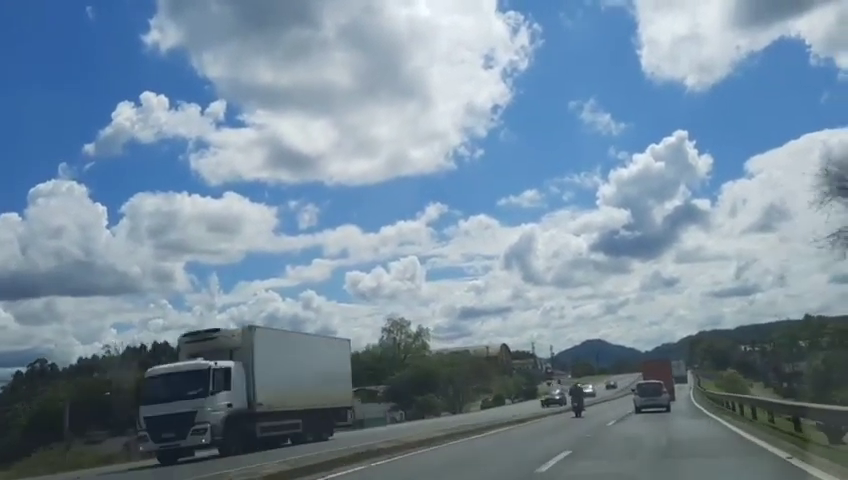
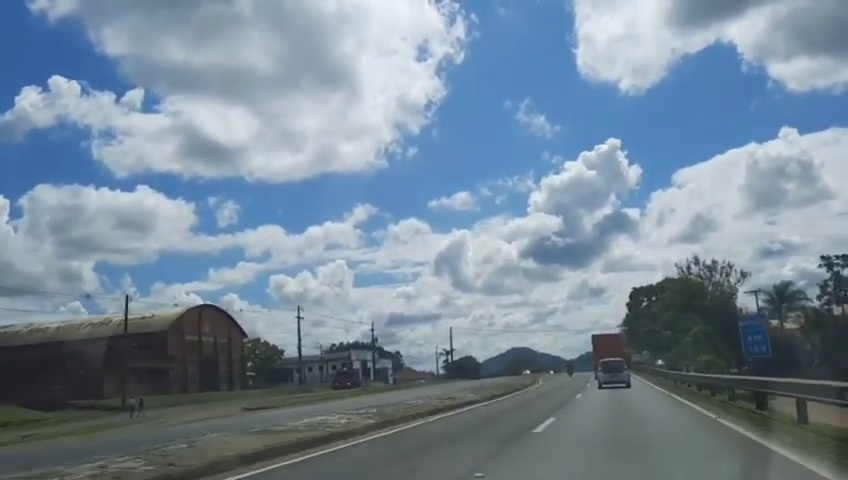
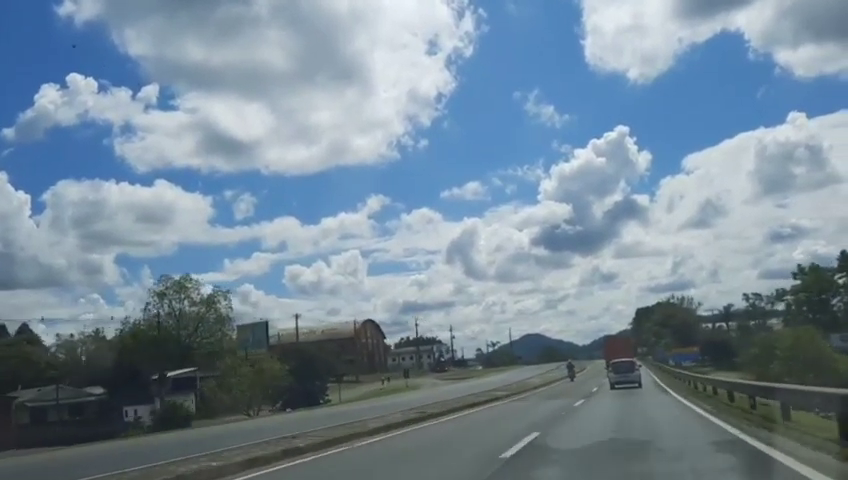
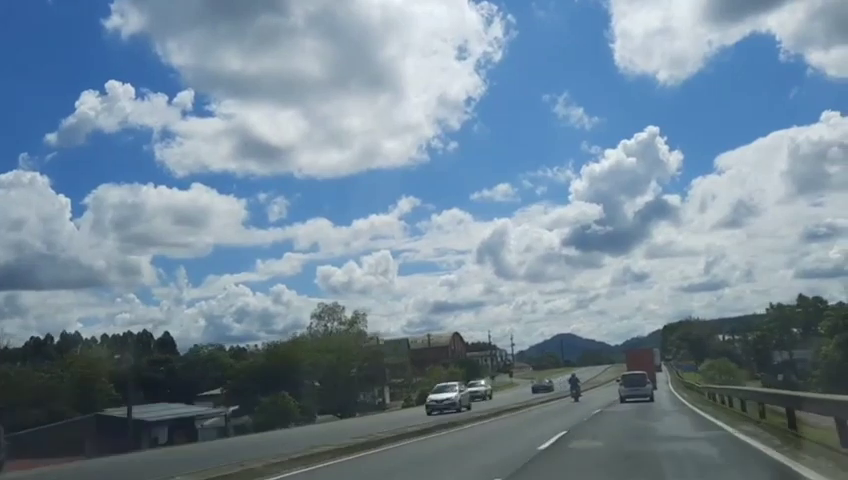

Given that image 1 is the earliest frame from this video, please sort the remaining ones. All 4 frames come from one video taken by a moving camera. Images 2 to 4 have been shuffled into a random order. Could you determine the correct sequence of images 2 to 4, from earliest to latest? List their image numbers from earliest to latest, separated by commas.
4, 3, 2
